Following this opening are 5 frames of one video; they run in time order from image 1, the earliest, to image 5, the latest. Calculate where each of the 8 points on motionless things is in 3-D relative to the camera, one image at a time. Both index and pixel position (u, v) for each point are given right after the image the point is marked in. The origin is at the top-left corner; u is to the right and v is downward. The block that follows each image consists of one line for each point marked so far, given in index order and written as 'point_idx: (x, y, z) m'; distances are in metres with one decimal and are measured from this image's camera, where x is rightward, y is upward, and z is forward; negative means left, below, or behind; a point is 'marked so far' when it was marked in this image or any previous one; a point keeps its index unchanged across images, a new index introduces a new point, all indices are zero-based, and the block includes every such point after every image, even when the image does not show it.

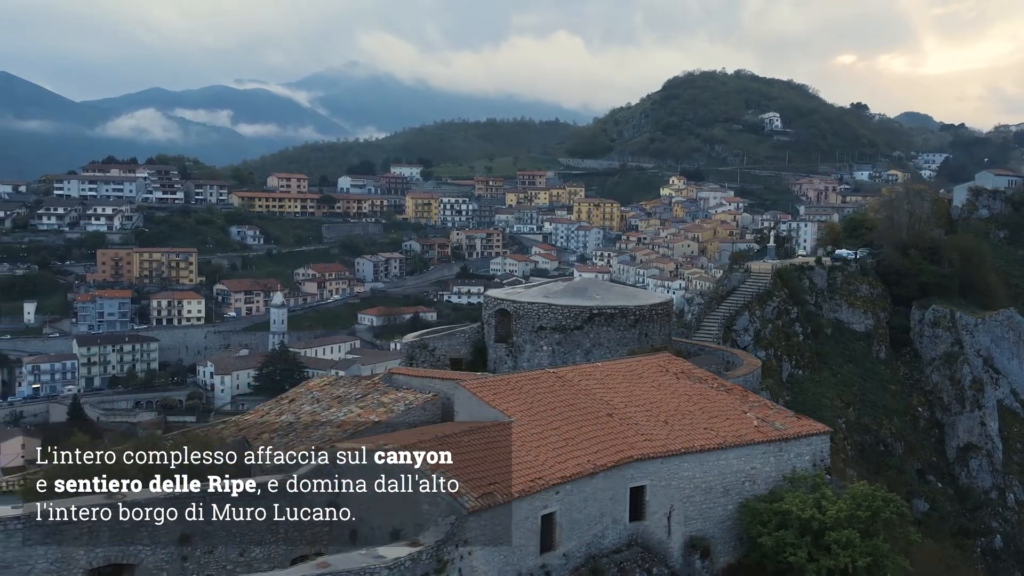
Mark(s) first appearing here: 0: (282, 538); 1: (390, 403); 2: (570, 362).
0: (-1.9, -2.1, +6.8) m
1: (-1.2, -1.1, +8.0) m
2: (+0.6, -0.9, +9.3) m
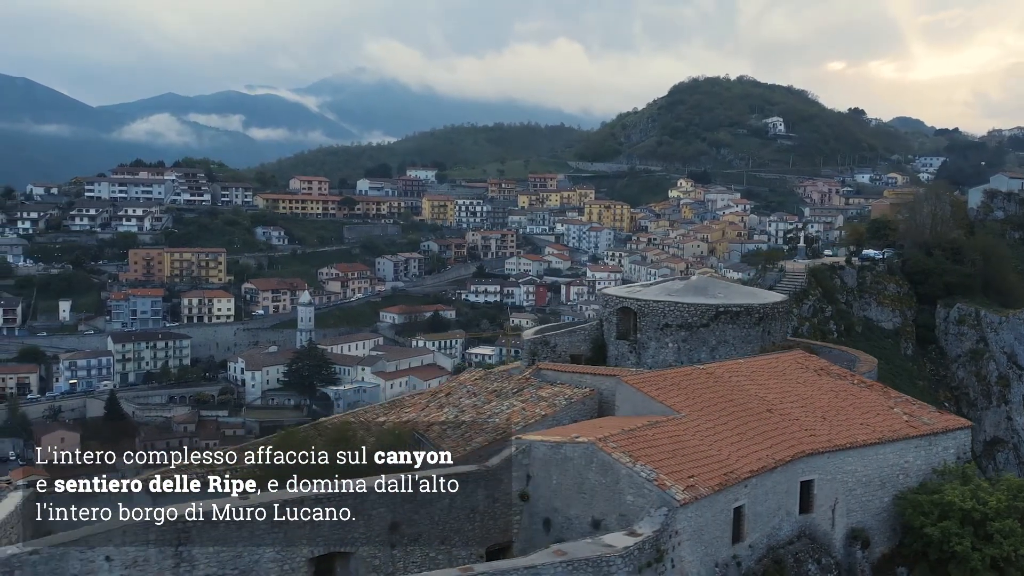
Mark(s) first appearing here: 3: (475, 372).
0: (-0.3, -2.0, +7.0) m
1: (+0.4, -1.1, +8.1) m
2: (+2.2, -0.8, +9.5) m
3: (-0.3, -1.0, +9.2) m
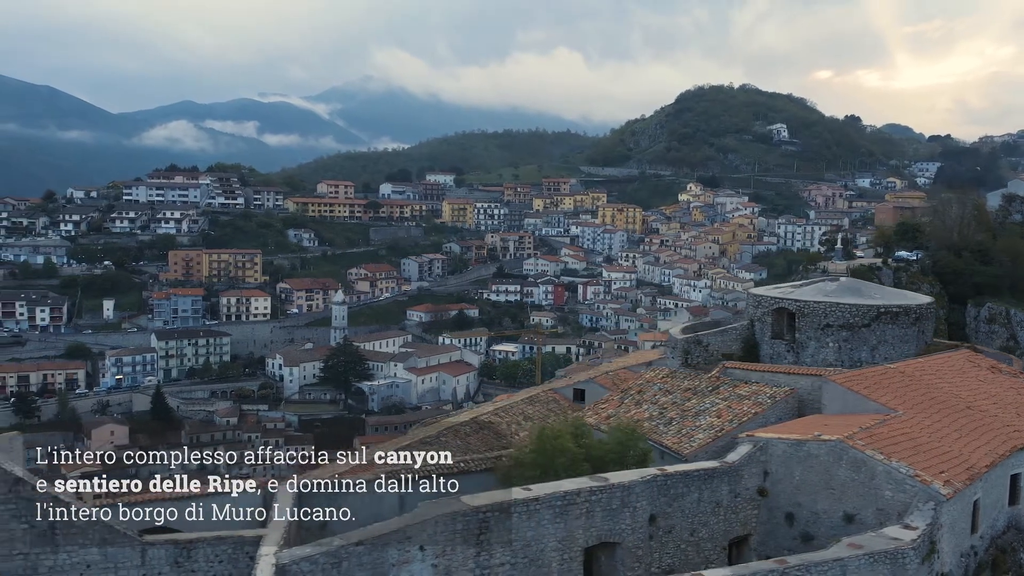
0: (+1.9, -2.1, +7.1) m
1: (+2.5, -1.1, +8.3) m
2: (+4.2, -0.8, +9.8) m
3: (+1.7, -1.0, +9.3) m
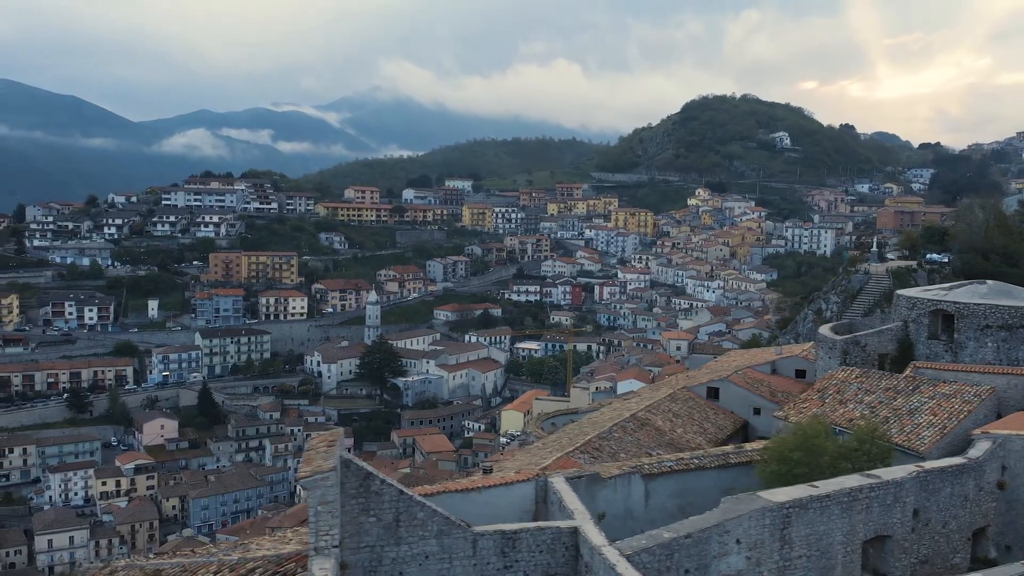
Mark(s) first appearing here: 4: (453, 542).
0: (+4.2, -2.1, +7.5) m
1: (+4.8, -1.1, +8.7) m
2: (+6.4, -0.9, +10.3) m
3: (+4.0, -1.0, +9.7) m
4: (-0.4, -1.9, +6.2) m
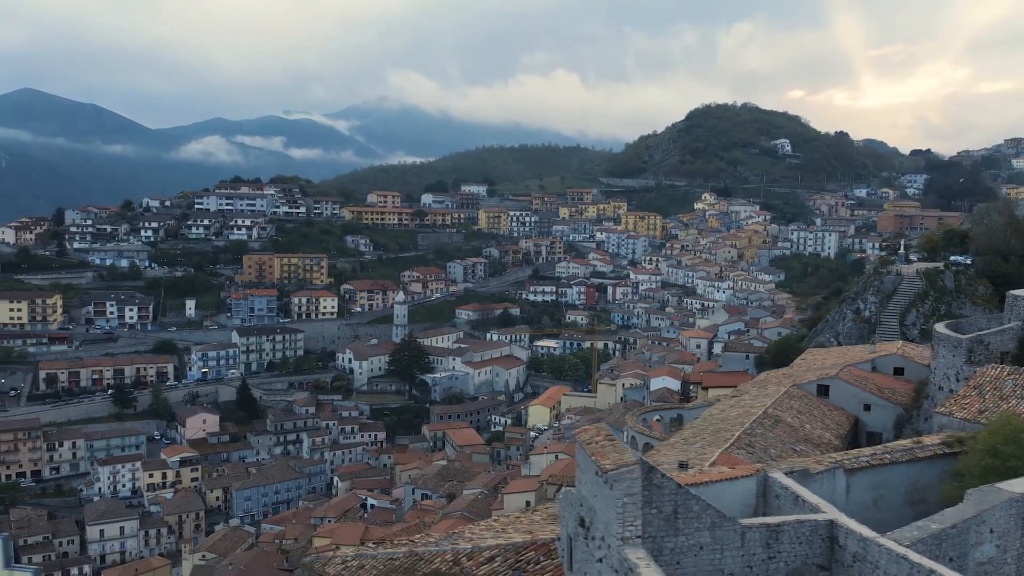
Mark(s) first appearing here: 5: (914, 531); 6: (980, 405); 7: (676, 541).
0: (+6.3, -2.1, +7.9) m
1: (+6.8, -1.2, +9.1) m
2: (+8.4, -0.9, +10.8) m
3: (+5.9, -1.0, +10.1) m
4: (+1.7, -1.9, +6.4) m
5: (+3.1, -1.9, +6.3) m
6: (+5.3, -1.4, +9.4) m
7: (+1.3, -1.9, +6.2) m
